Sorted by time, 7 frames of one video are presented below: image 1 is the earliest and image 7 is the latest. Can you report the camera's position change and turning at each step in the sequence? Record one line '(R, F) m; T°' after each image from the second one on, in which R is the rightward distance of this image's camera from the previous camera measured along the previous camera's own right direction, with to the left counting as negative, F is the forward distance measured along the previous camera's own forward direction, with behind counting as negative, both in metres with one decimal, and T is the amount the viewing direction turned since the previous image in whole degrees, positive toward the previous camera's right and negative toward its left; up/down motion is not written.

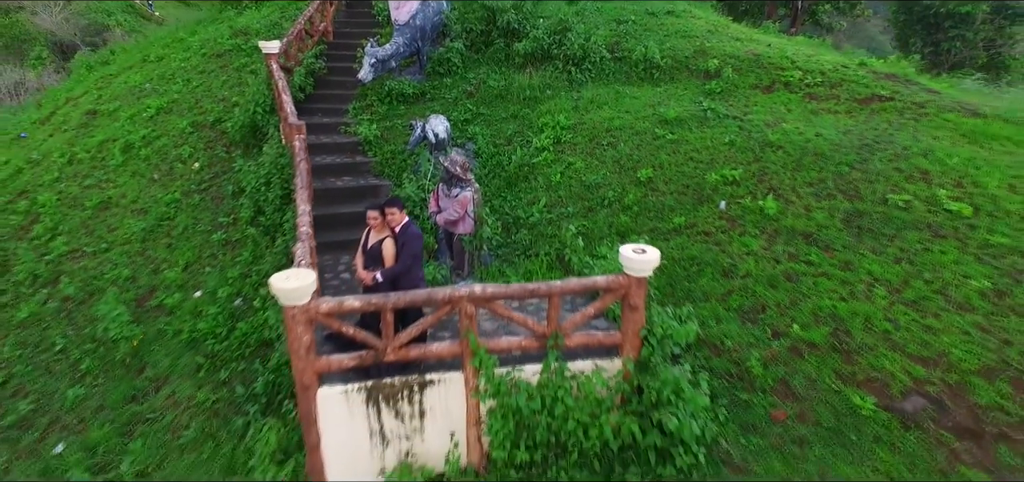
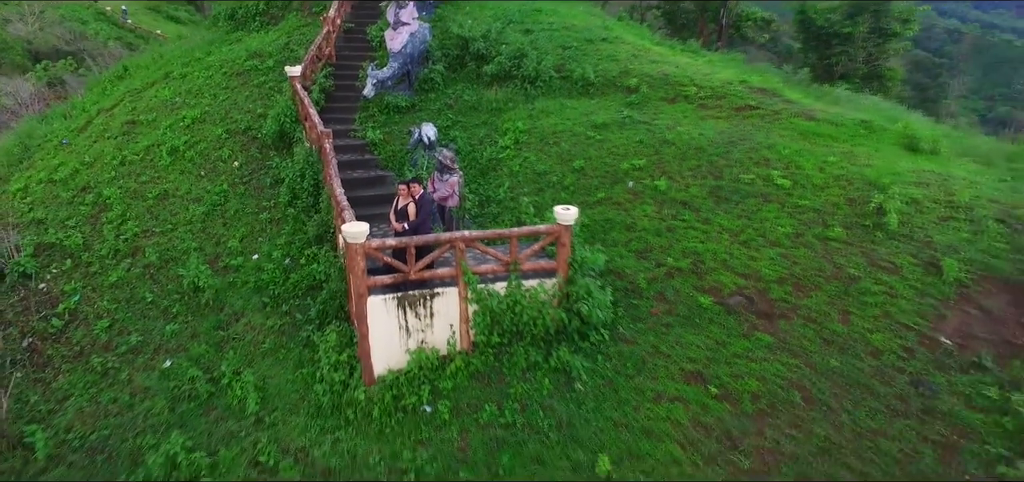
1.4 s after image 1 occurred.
(-0.1, -2.3) m; +3°
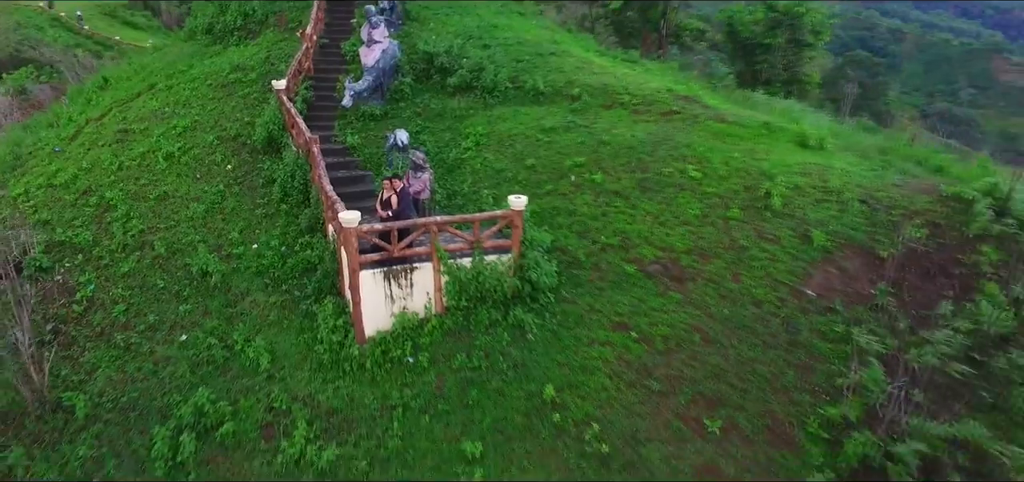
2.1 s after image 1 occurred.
(0.0, -1.5) m; +3°
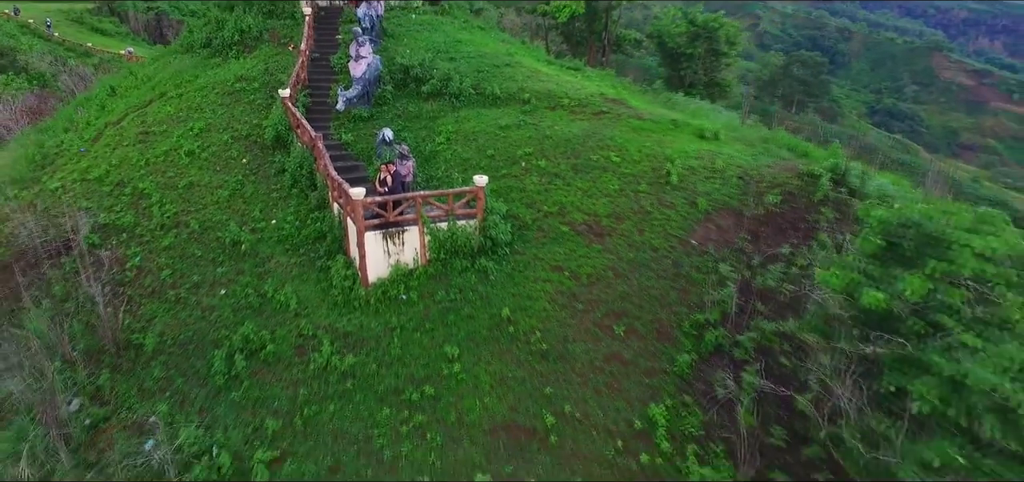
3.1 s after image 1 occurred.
(0.0, -2.7) m; +3°
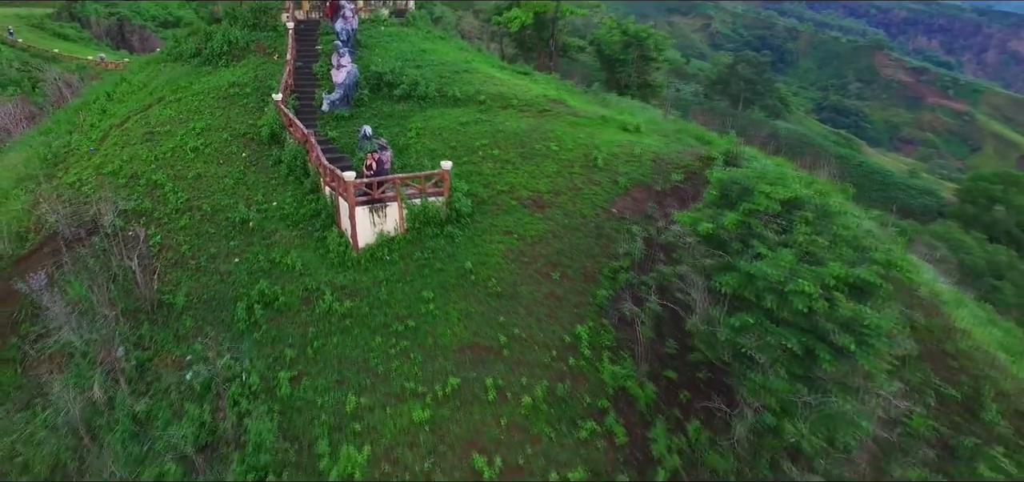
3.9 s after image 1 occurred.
(+0.1, -2.7) m; +3°
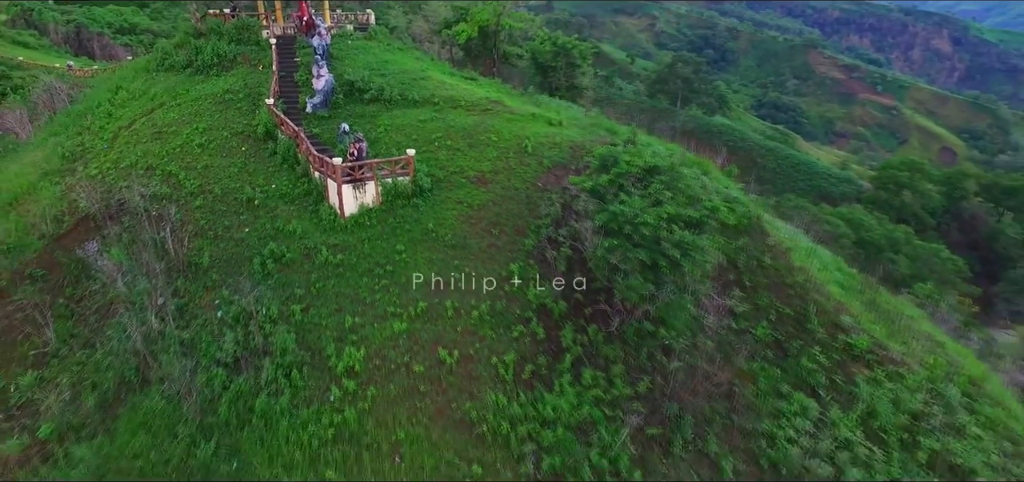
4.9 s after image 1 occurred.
(+0.1, -4.1) m; +4°
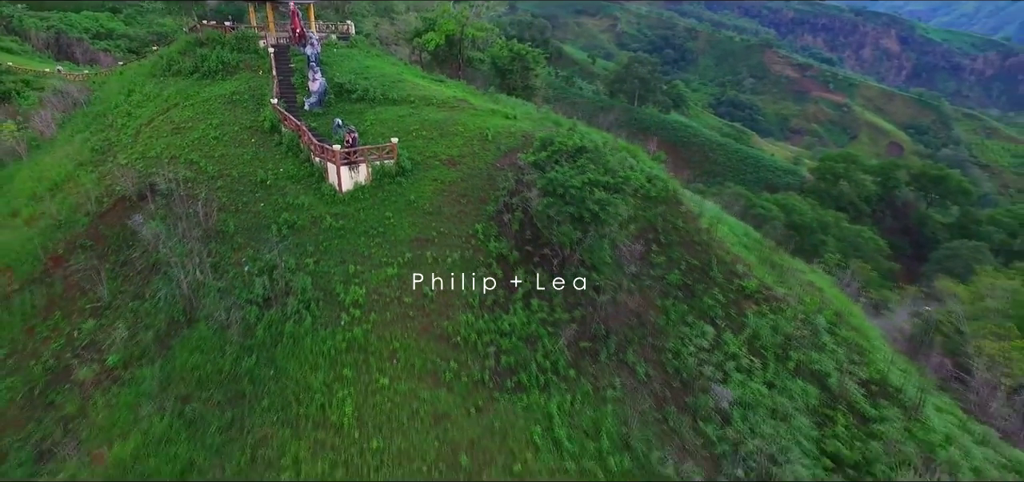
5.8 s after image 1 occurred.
(+0.1, -4.4) m; +3°
